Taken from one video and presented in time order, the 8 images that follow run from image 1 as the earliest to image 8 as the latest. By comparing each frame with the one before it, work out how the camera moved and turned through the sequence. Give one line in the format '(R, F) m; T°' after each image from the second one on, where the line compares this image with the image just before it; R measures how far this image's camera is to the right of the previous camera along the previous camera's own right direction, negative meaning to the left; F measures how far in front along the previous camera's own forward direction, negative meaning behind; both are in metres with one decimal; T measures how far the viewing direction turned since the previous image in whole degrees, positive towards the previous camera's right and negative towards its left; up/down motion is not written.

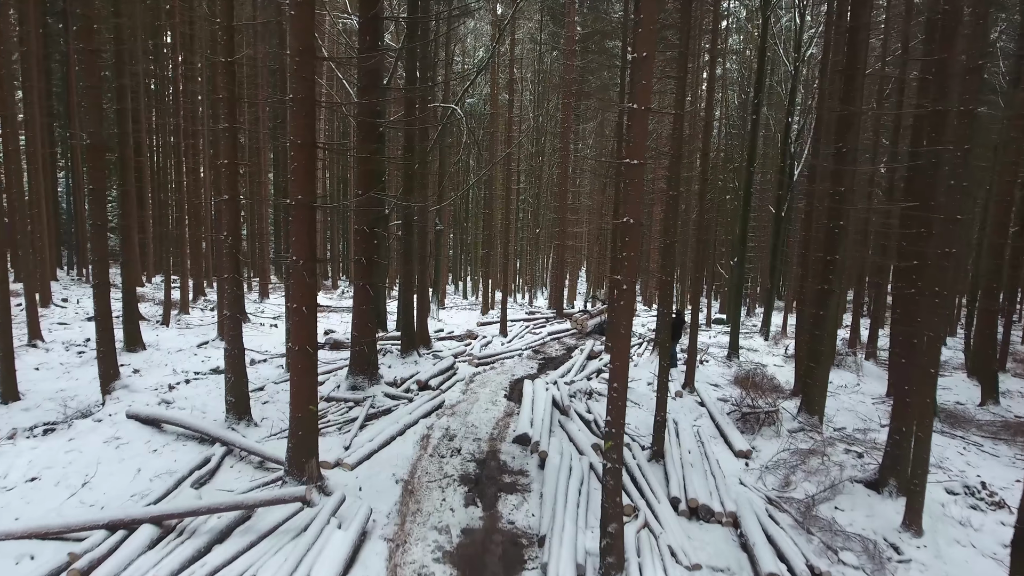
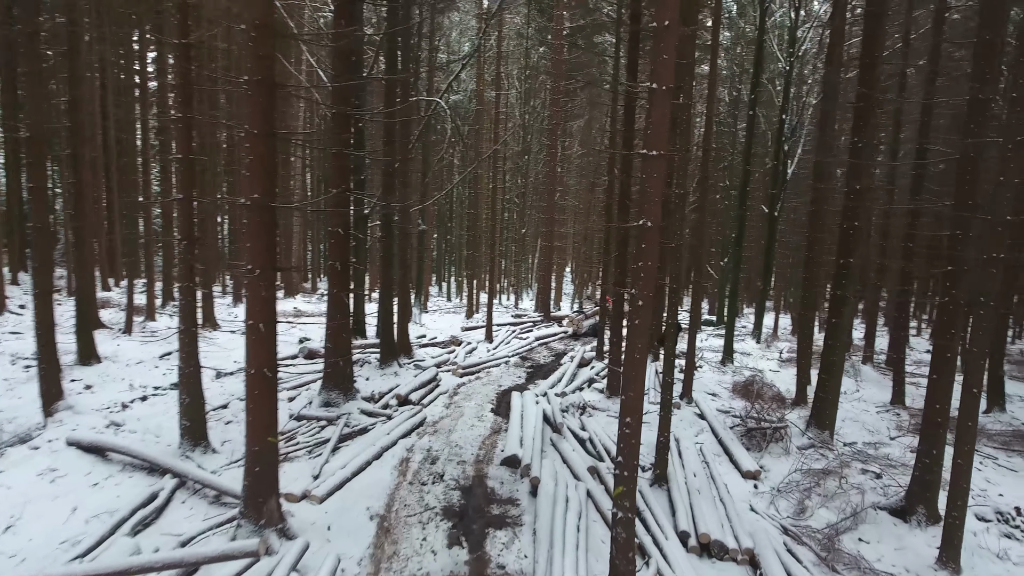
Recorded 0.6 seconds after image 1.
(0.0, +0.7) m; +1°
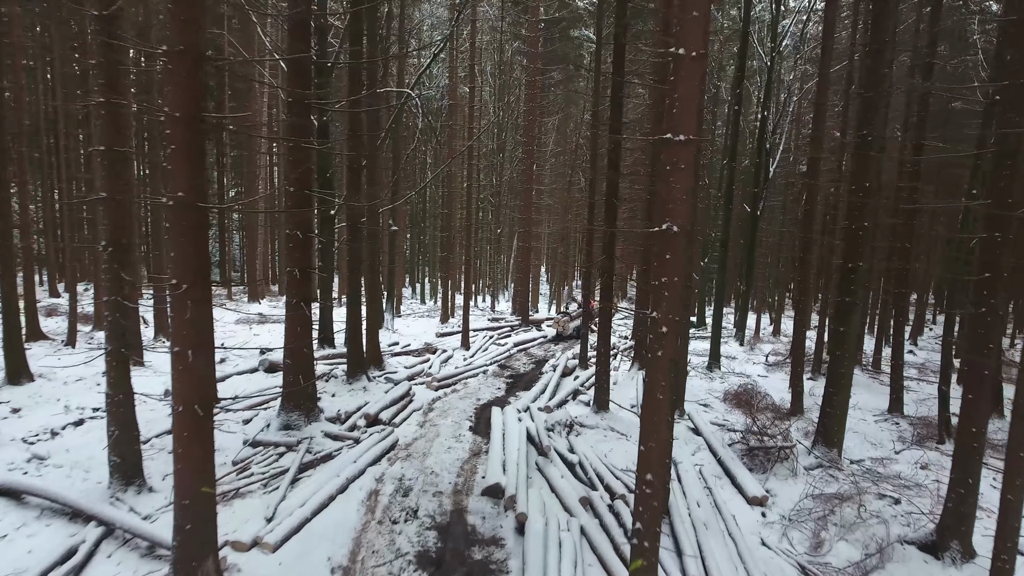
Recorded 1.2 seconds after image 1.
(-0.1, +0.8) m; +2°
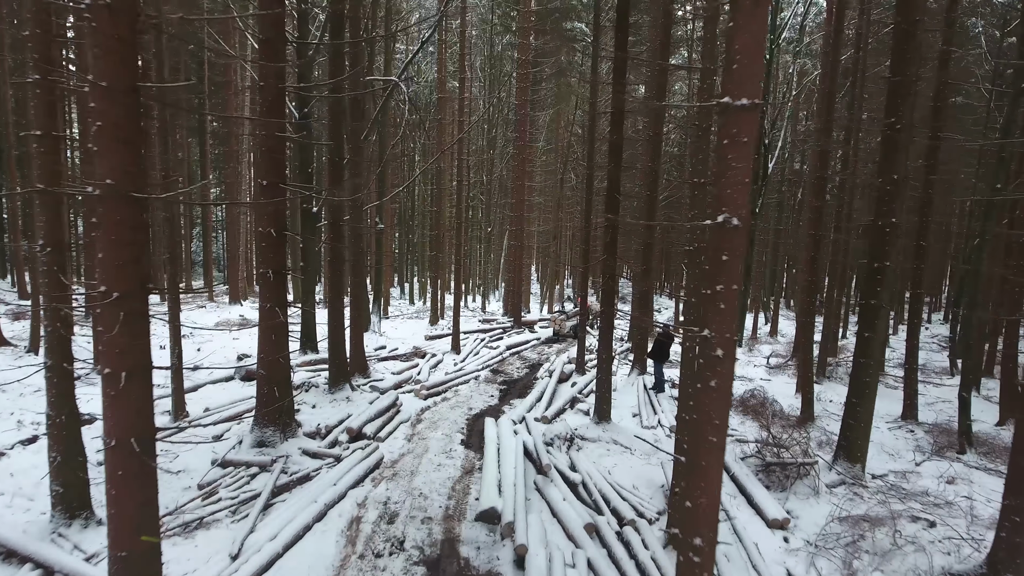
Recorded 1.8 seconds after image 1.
(-0.1, +0.6) m; +1°
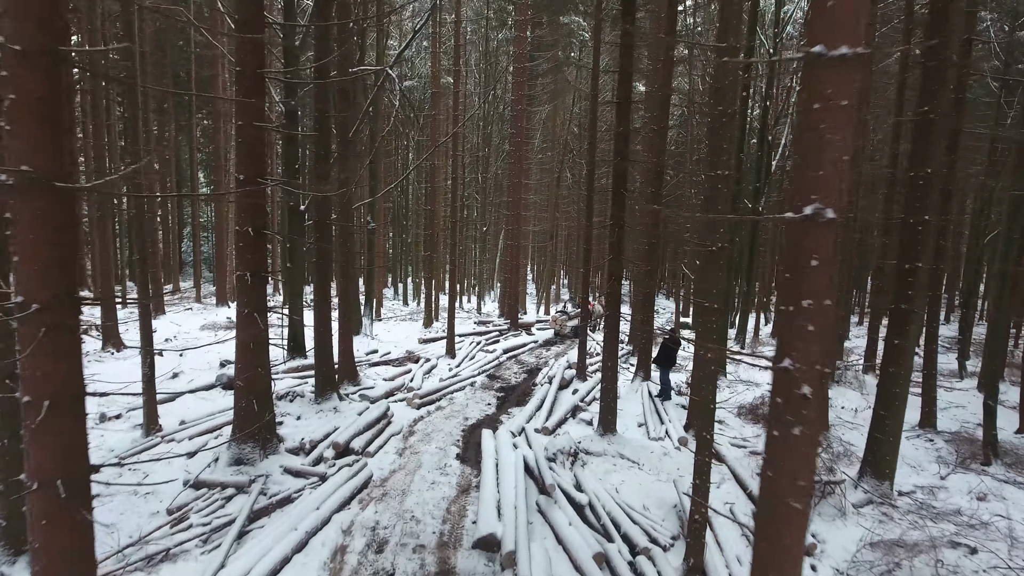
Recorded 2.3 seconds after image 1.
(0.0, +0.5) m; 0°
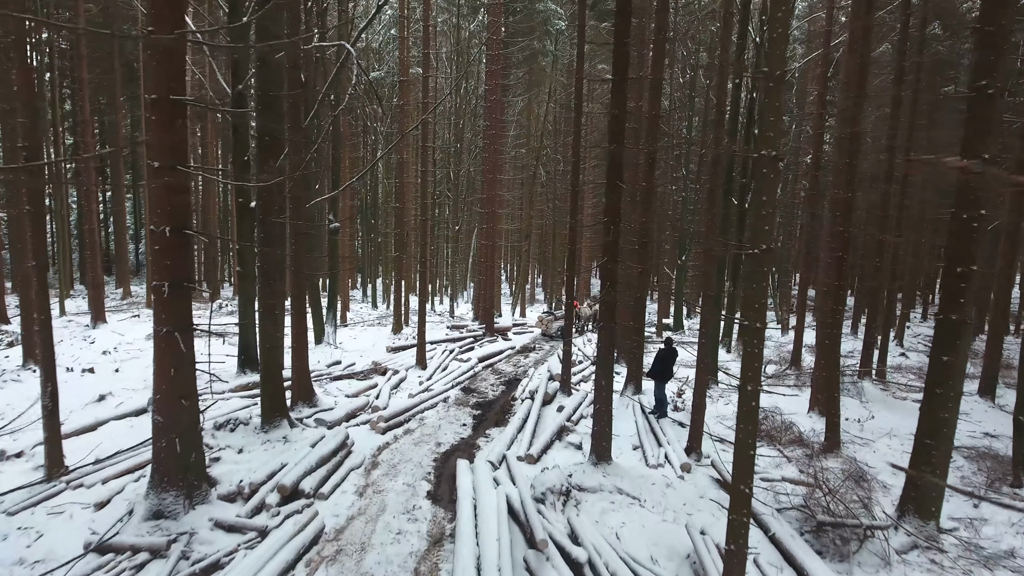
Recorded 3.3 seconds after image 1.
(-0.1, +1.1) m; +2°
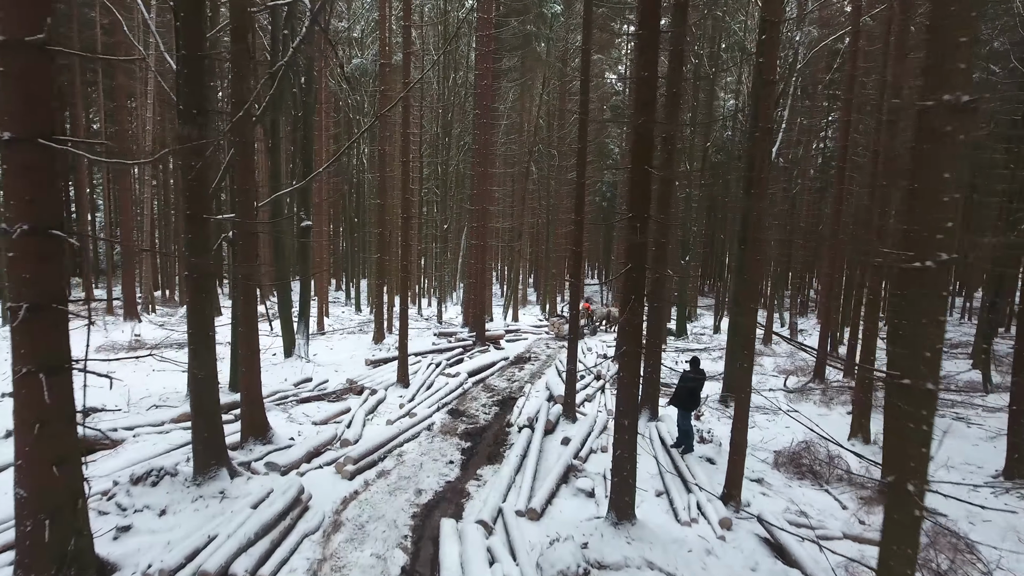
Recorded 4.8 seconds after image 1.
(-0.1, +1.4) m; +1°
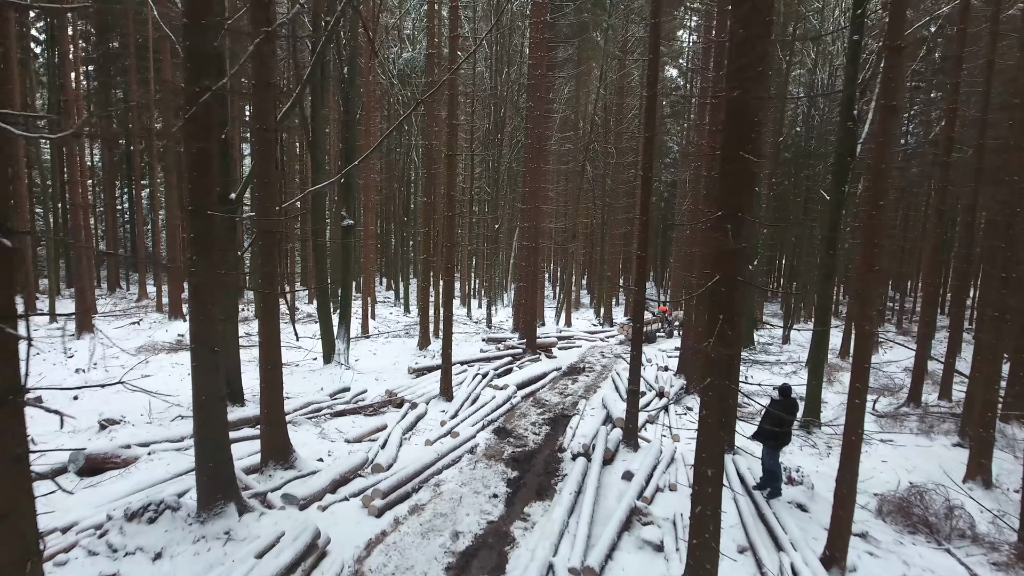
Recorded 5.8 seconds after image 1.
(0.0, +0.9) m; -5°
